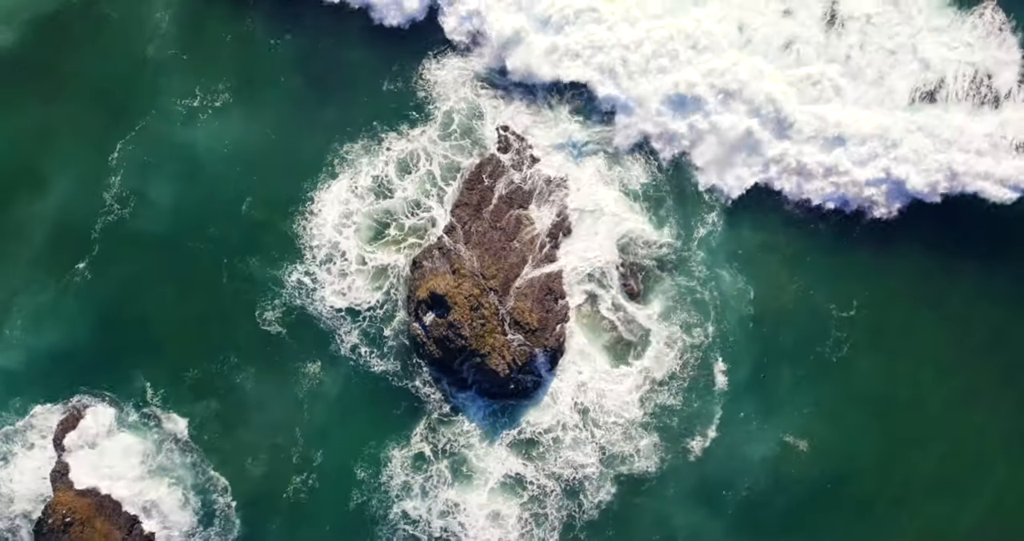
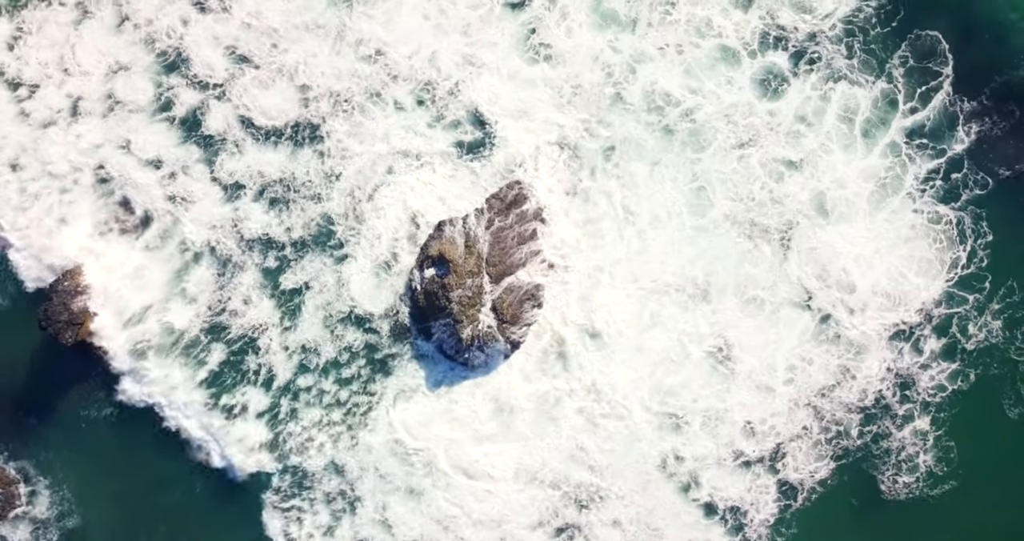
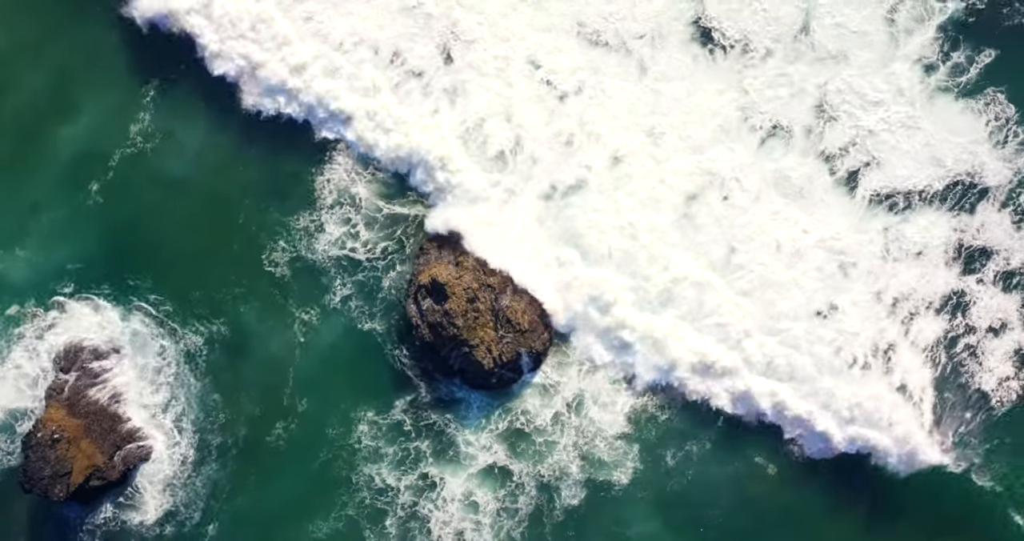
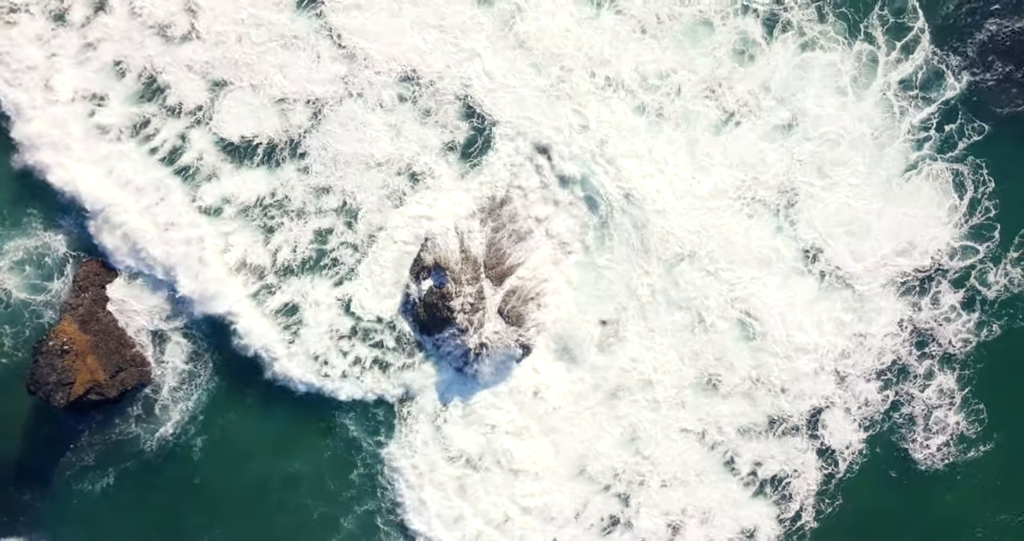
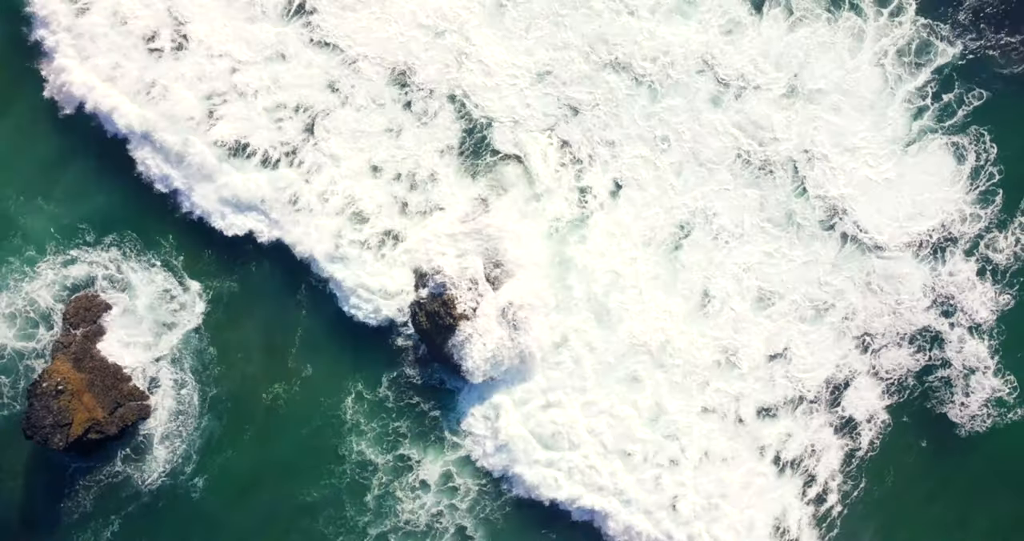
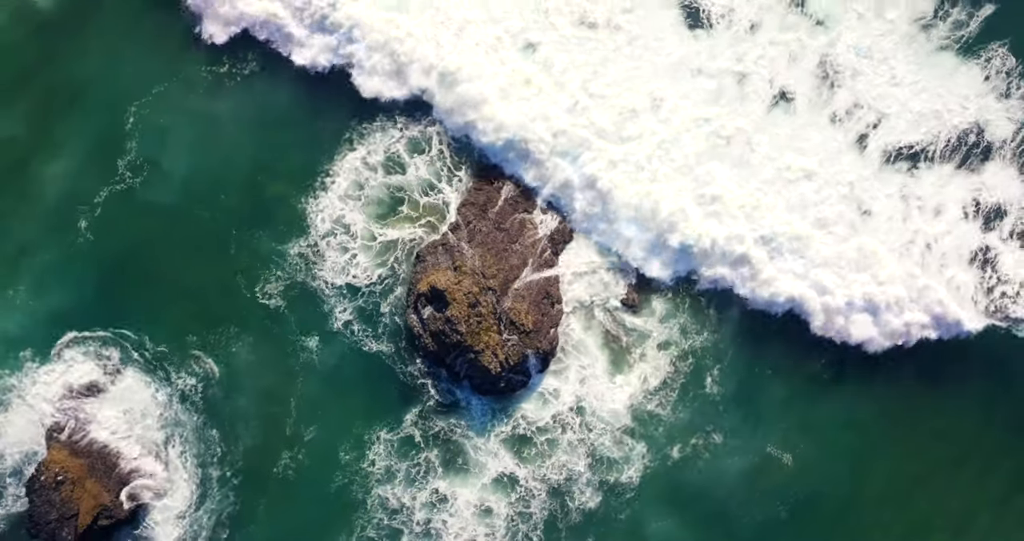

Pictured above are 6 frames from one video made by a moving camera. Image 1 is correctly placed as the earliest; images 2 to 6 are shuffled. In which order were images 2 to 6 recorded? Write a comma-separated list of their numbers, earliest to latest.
6, 3, 5, 4, 2
